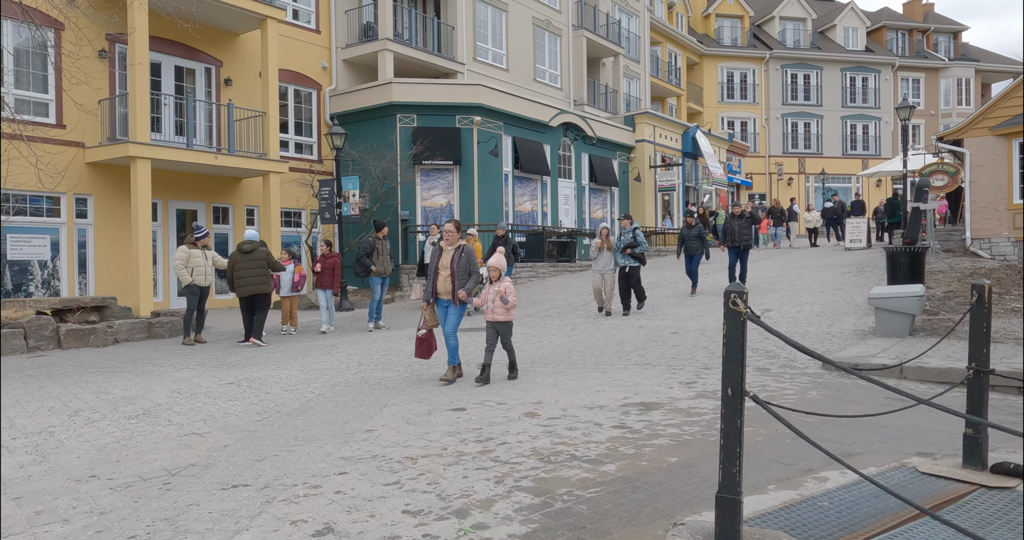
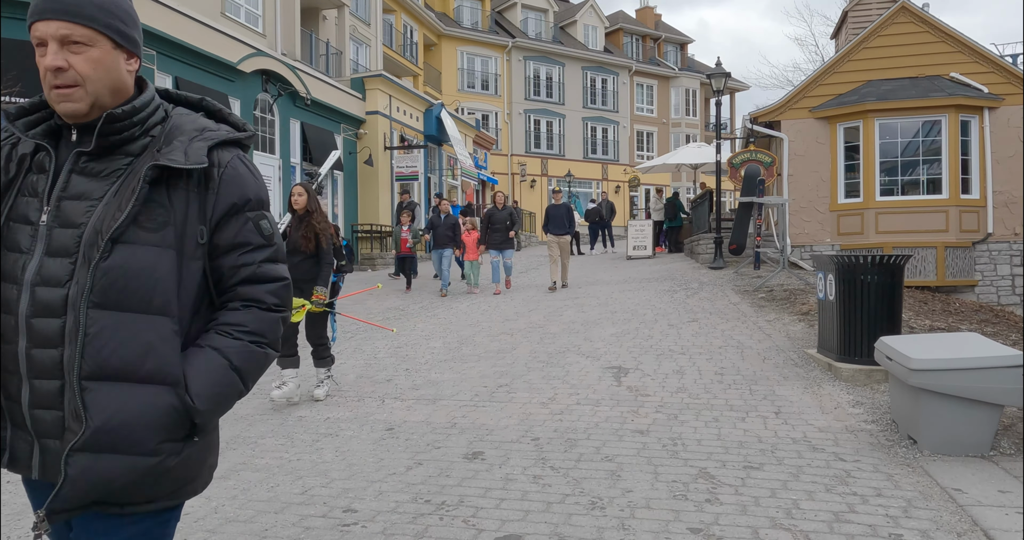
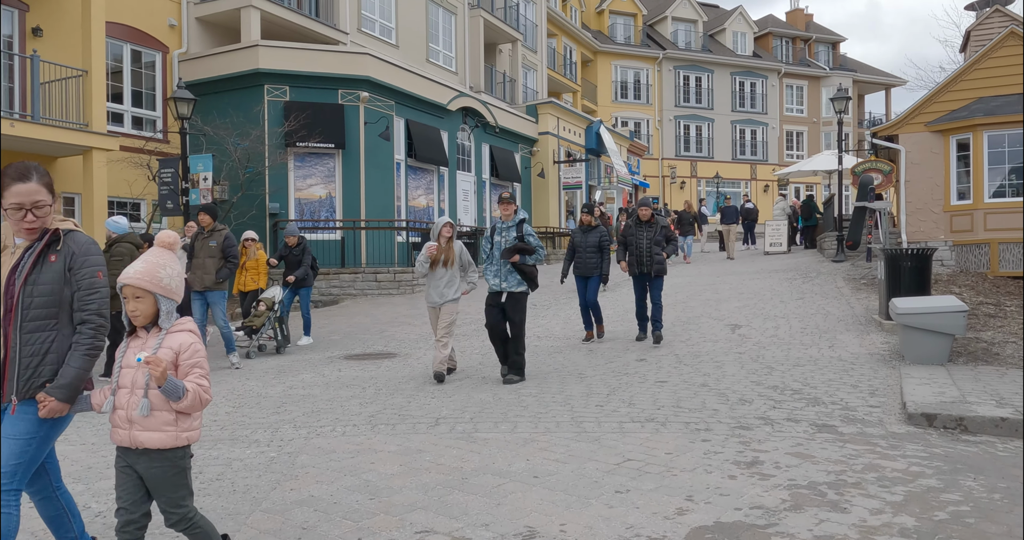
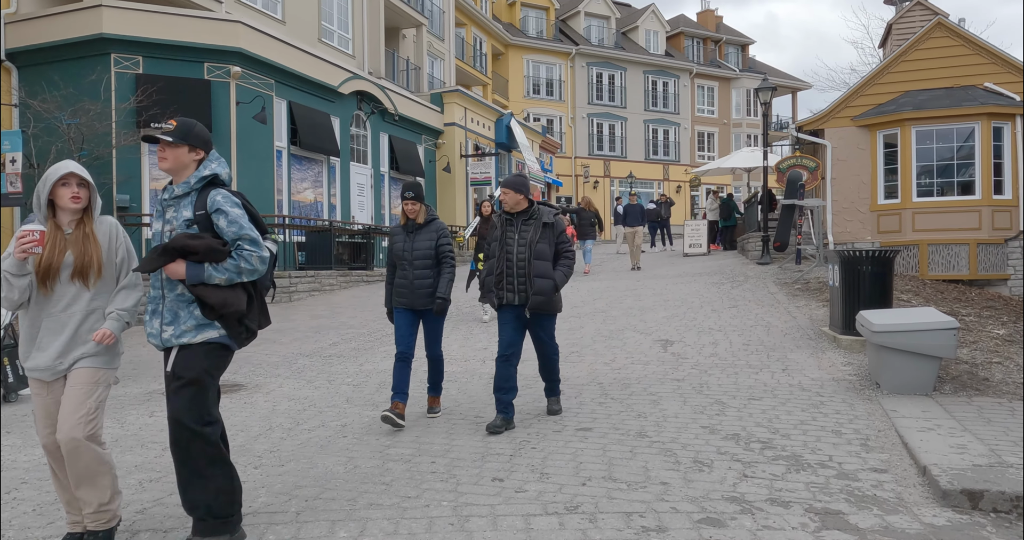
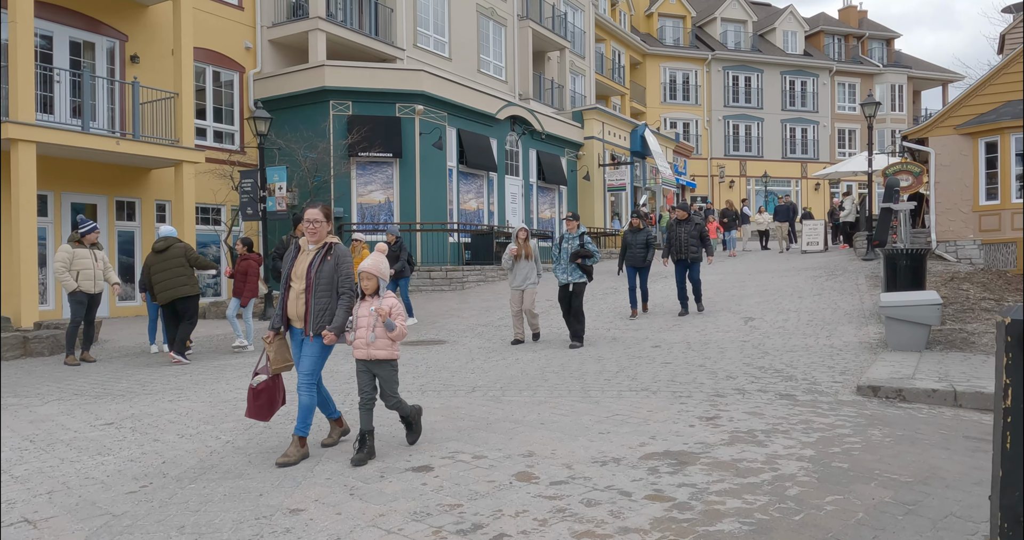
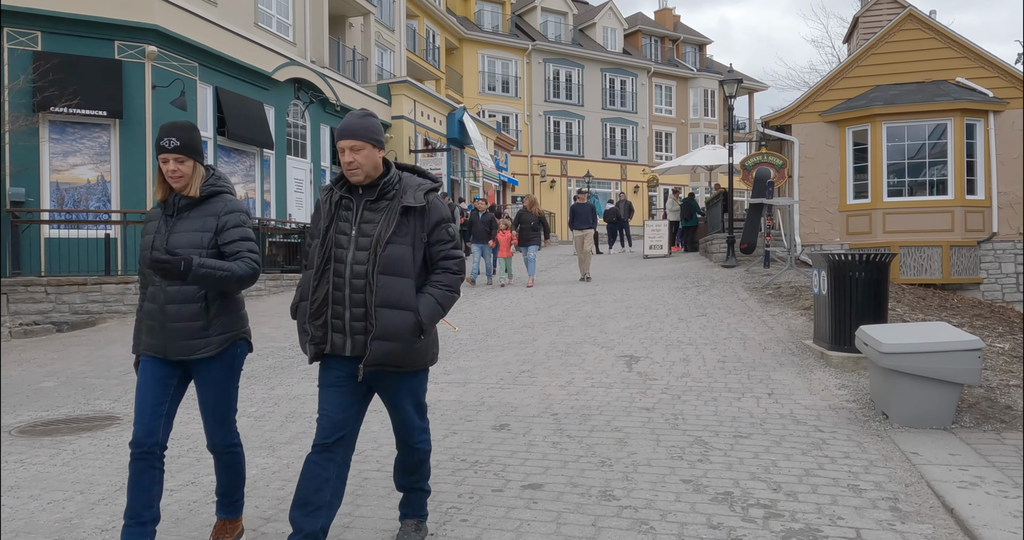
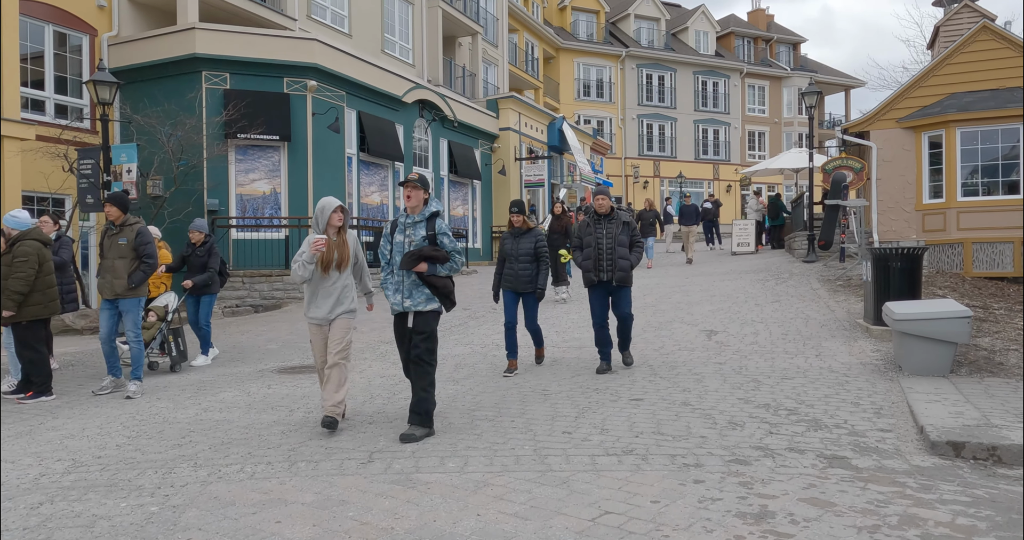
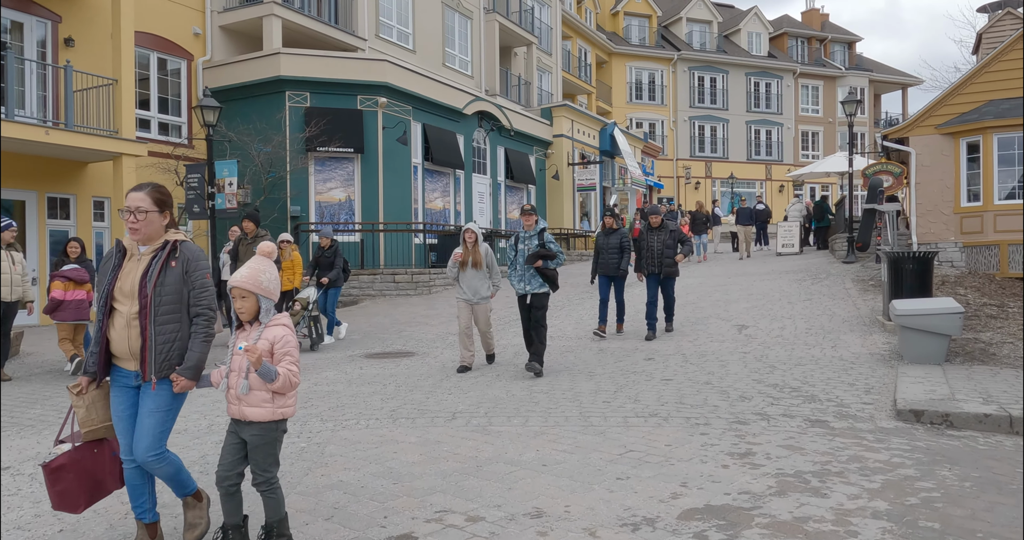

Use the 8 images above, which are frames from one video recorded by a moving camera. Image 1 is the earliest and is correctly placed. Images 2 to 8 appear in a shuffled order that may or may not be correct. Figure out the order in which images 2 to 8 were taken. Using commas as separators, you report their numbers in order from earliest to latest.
5, 8, 3, 7, 4, 6, 2
